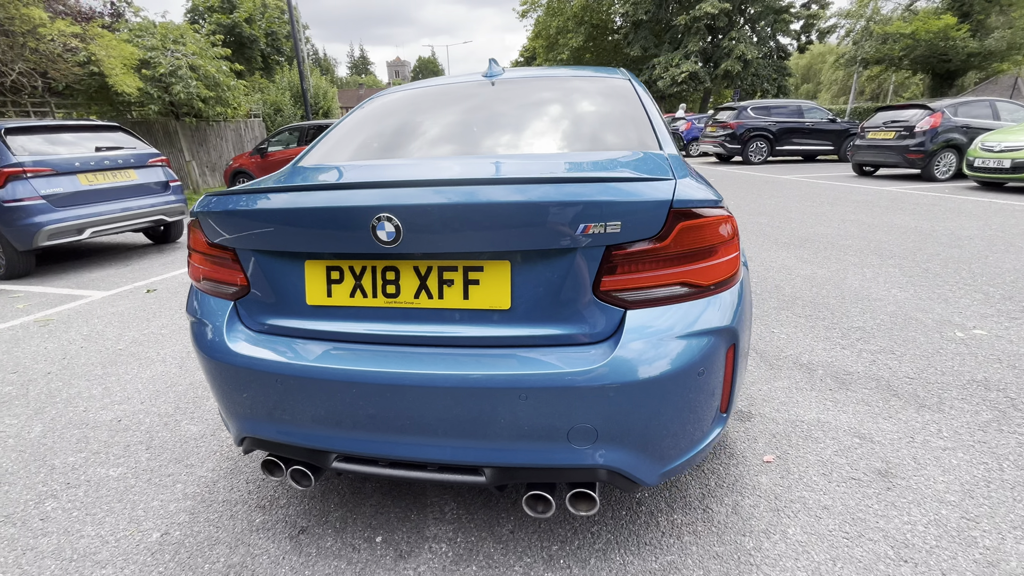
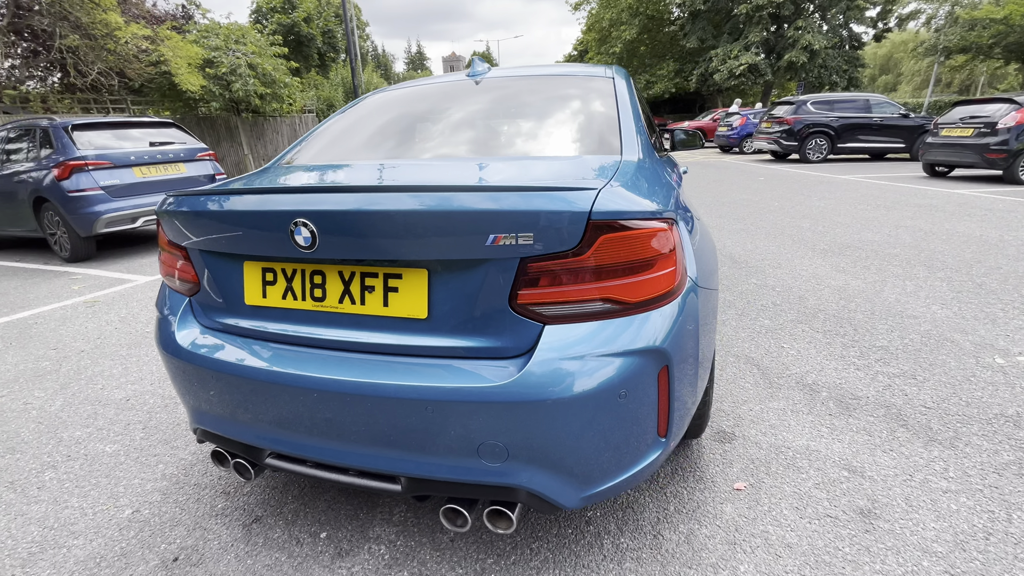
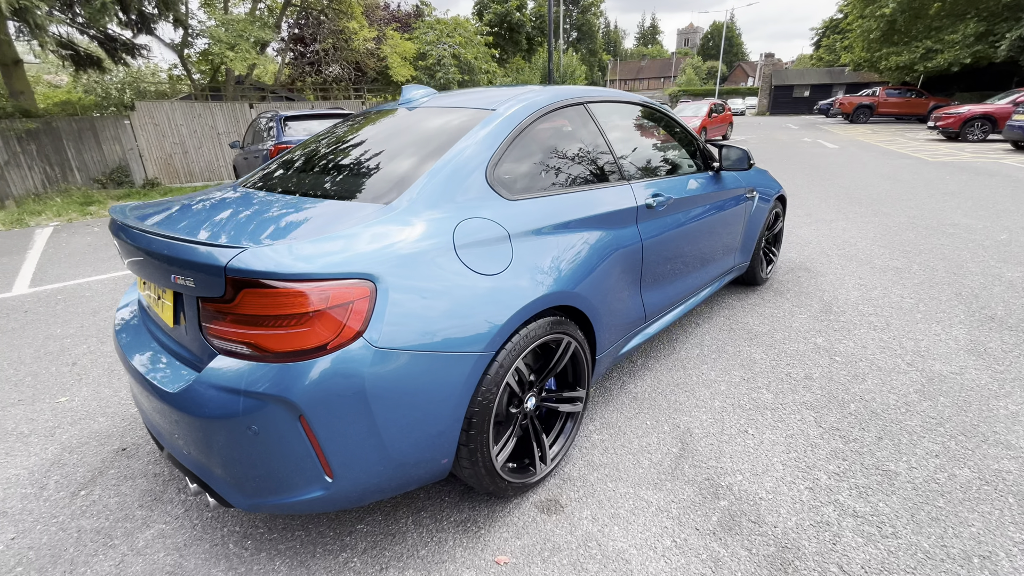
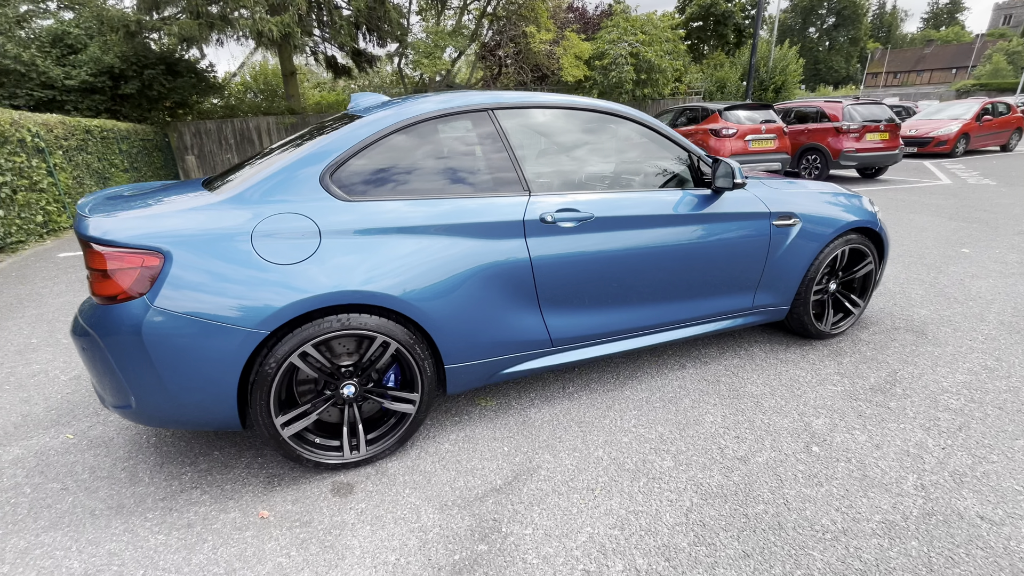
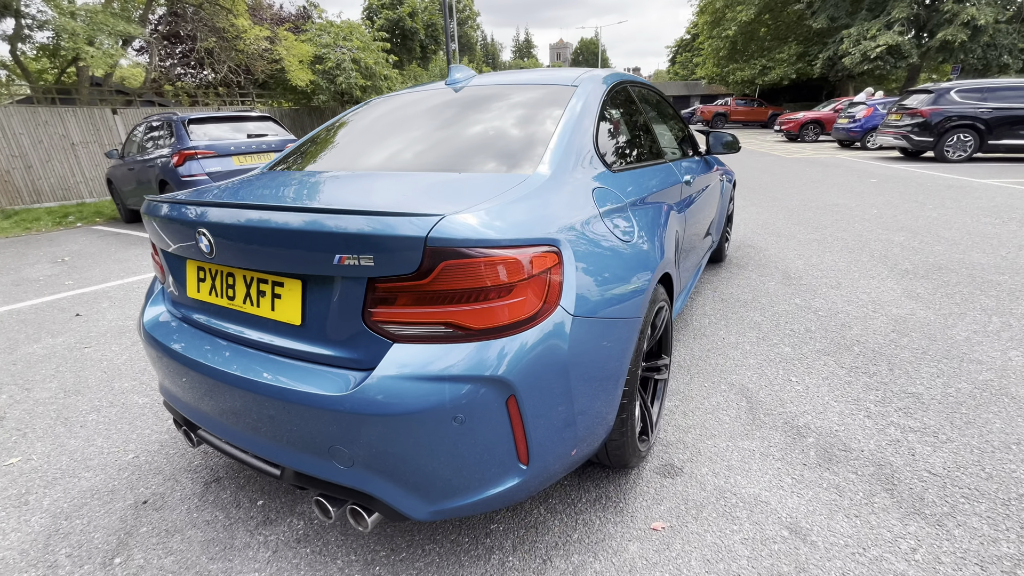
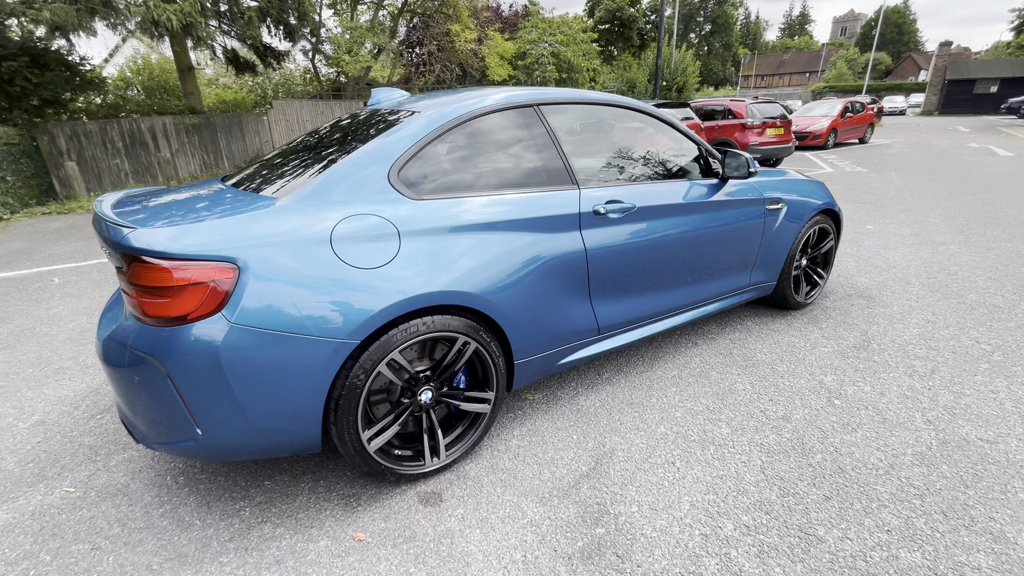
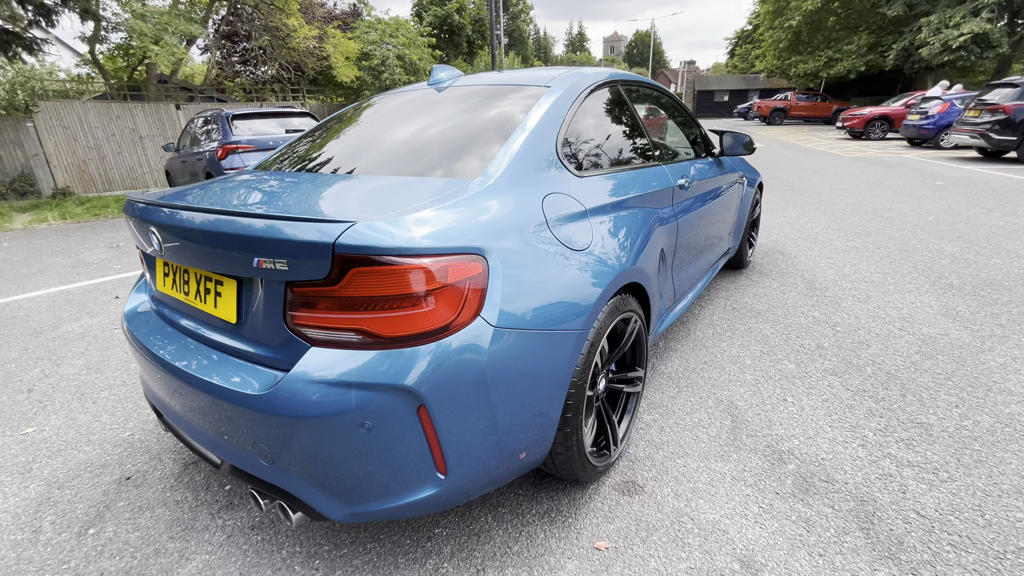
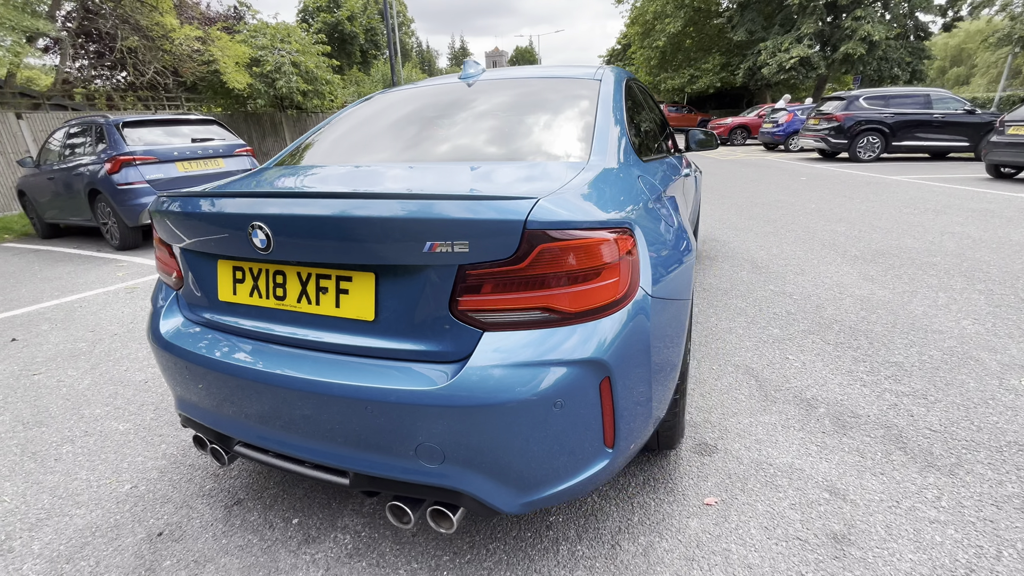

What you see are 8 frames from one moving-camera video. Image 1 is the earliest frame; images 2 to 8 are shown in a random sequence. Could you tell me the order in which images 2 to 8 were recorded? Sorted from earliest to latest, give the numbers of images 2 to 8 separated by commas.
2, 8, 5, 7, 3, 6, 4
